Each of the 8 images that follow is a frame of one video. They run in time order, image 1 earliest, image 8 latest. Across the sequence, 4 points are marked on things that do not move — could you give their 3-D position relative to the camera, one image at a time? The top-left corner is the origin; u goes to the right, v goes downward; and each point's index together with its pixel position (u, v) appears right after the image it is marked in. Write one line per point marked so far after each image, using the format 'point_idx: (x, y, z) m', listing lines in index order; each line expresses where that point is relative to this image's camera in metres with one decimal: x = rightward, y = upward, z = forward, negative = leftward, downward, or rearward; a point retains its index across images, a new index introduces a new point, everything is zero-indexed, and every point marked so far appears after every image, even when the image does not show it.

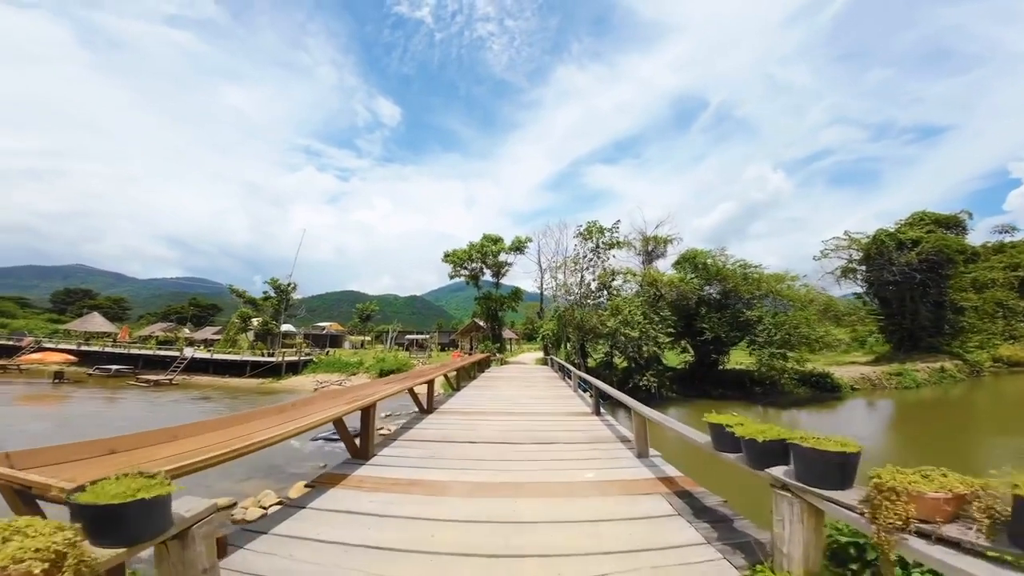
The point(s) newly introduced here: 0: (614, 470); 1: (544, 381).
0: (+0.8, -1.5, +3.6) m
1: (+0.7, -2.3, +10.8) m
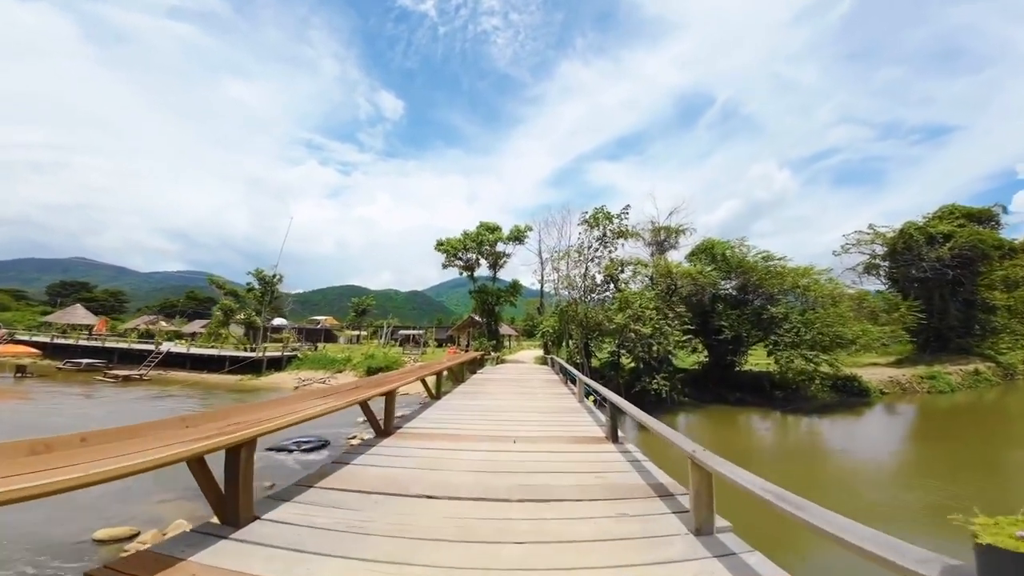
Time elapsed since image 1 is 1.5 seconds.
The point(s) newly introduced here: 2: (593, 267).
0: (+0.7, -1.3, +2.1) m
1: (+0.6, -2.0, +9.3) m
2: (+2.6, +0.6, +14.4) m
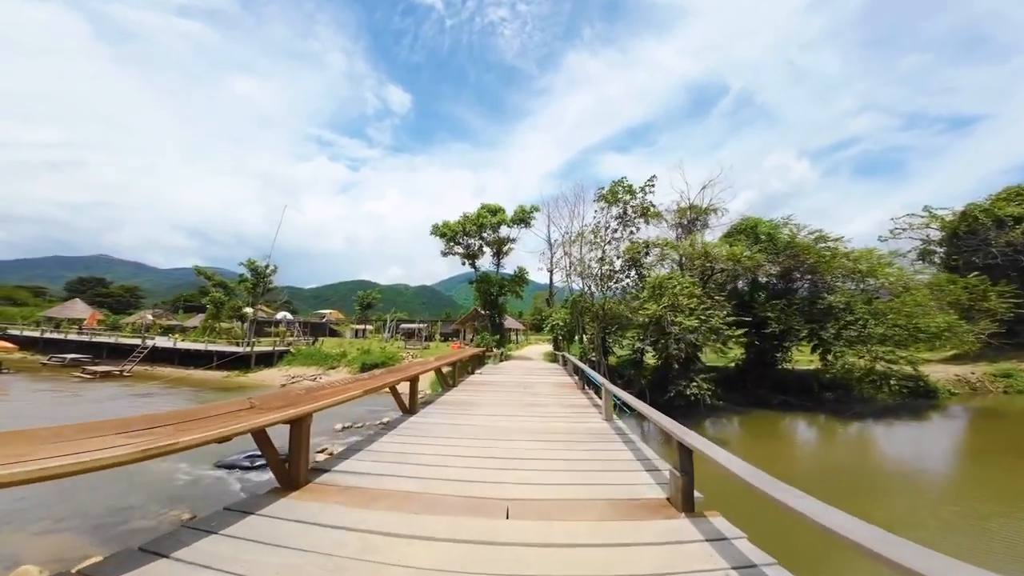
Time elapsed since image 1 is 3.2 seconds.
0: (+0.6, -1.0, +0.2) m
1: (+0.7, -1.7, +7.4) m
2: (+2.9, +1.1, +12.4) m
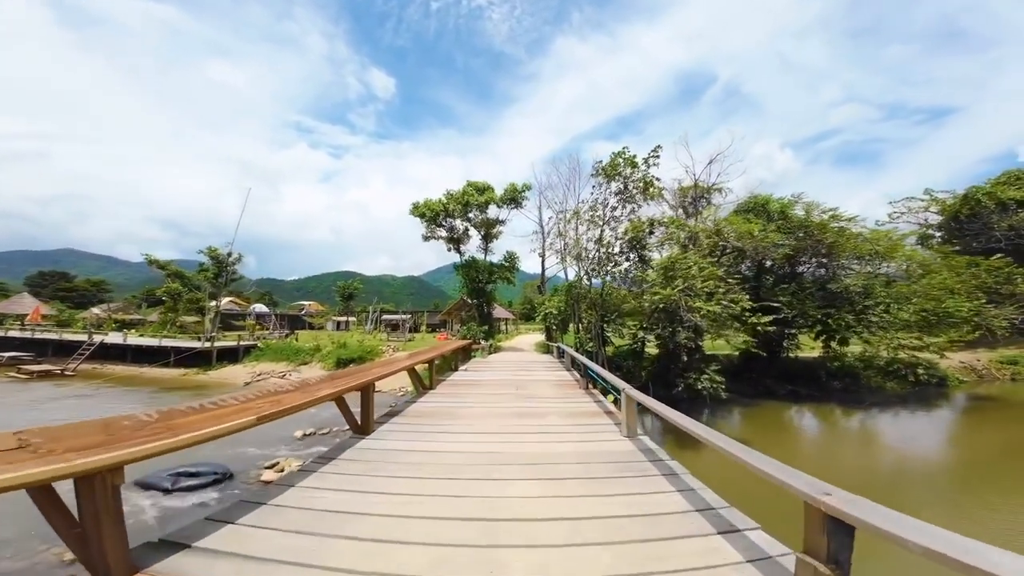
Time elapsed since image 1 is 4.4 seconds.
0: (+0.7, -0.9, -1.0) m
1: (+0.6, -1.4, +6.2) m
2: (+2.5, +1.4, +11.2) m
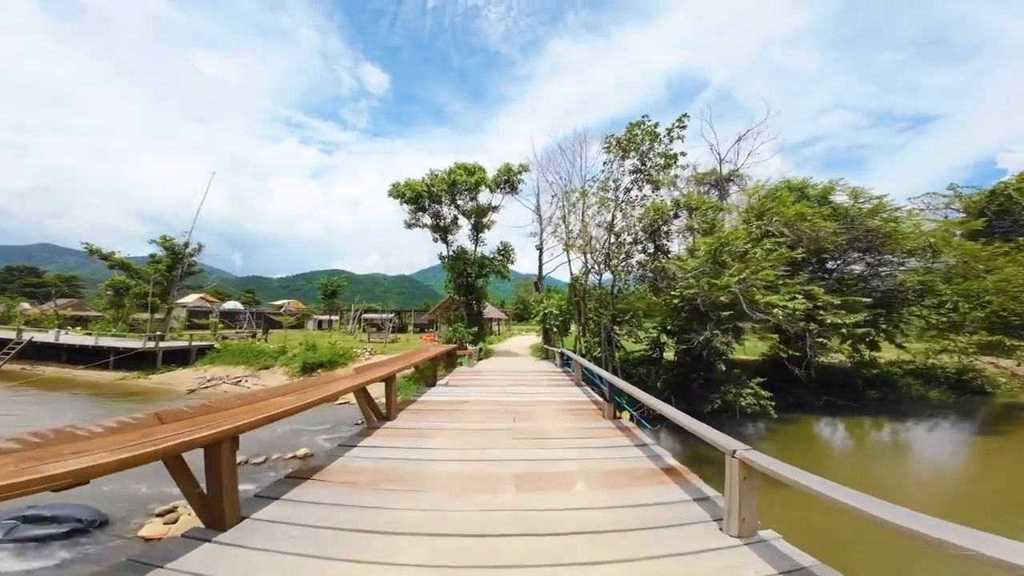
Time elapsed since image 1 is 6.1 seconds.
0: (+0.8, -0.7, -2.8) m
1: (+0.5, -1.3, +4.4) m
2: (+2.4, +1.6, +9.5) m
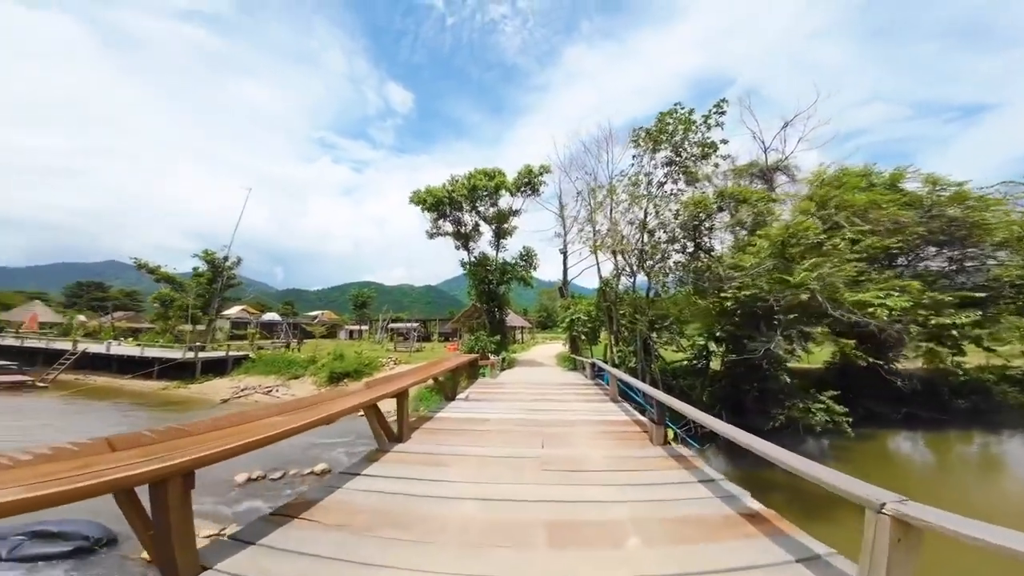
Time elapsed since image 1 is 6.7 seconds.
0: (+0.5, -0.6, -3.5) m
1: (+0.8, -1.2, +3.8) m
2: (+3.0, +1.5, +8.7) m
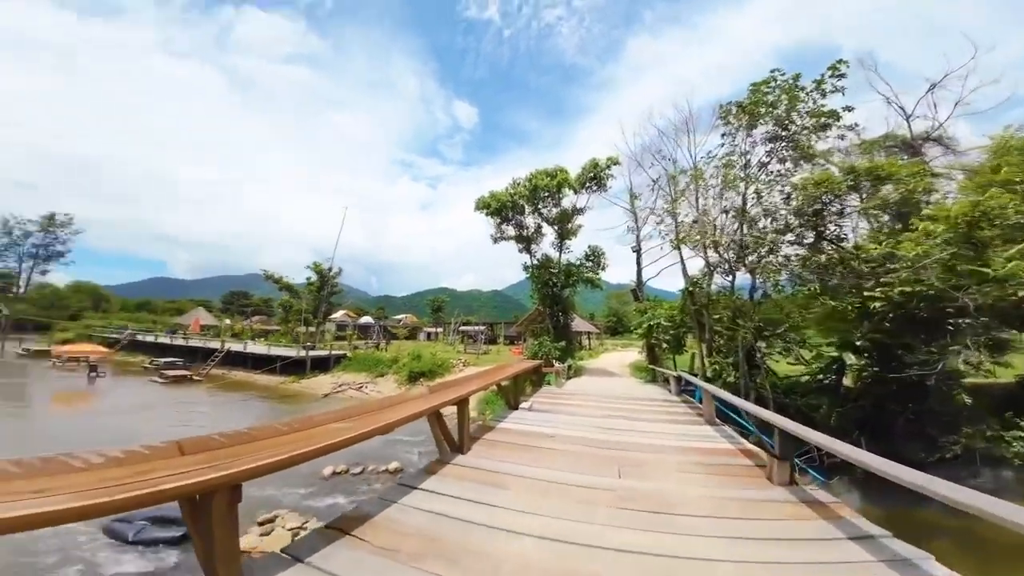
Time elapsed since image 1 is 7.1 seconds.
0: (-0.2, -0.5, -3.9) m
1: (+1.3, -1.2, +3.2) m
2: (+4.4, +1.6, +7.7) m
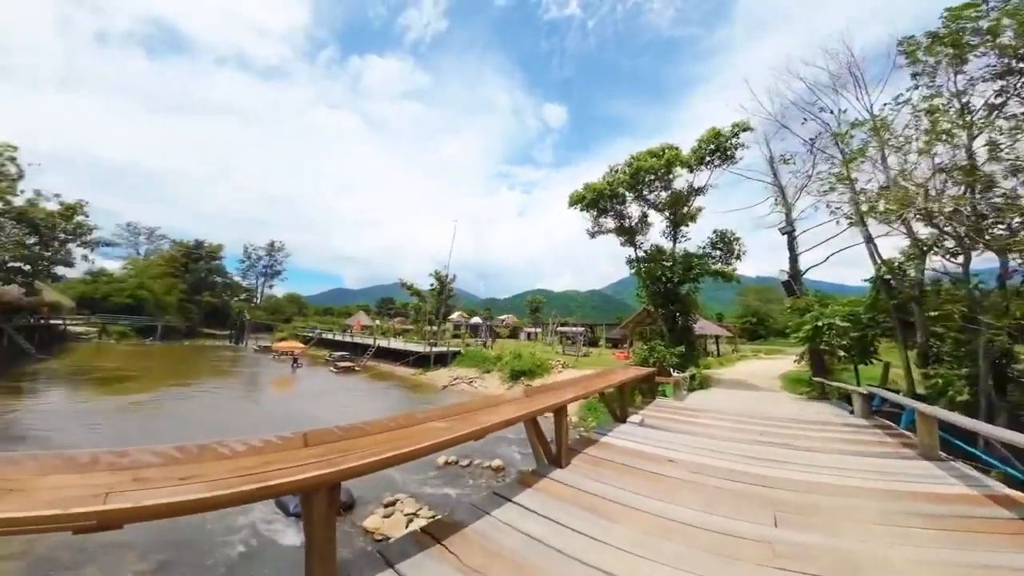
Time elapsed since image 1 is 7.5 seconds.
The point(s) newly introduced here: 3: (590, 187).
0: (-1.1, -0.5, -4.1) m
1: (+2.0, -1.2, +2.5) m
2: (+5.9, +1.6, +6.2) m
3: (+2.8, +2.7, +12.3) m
